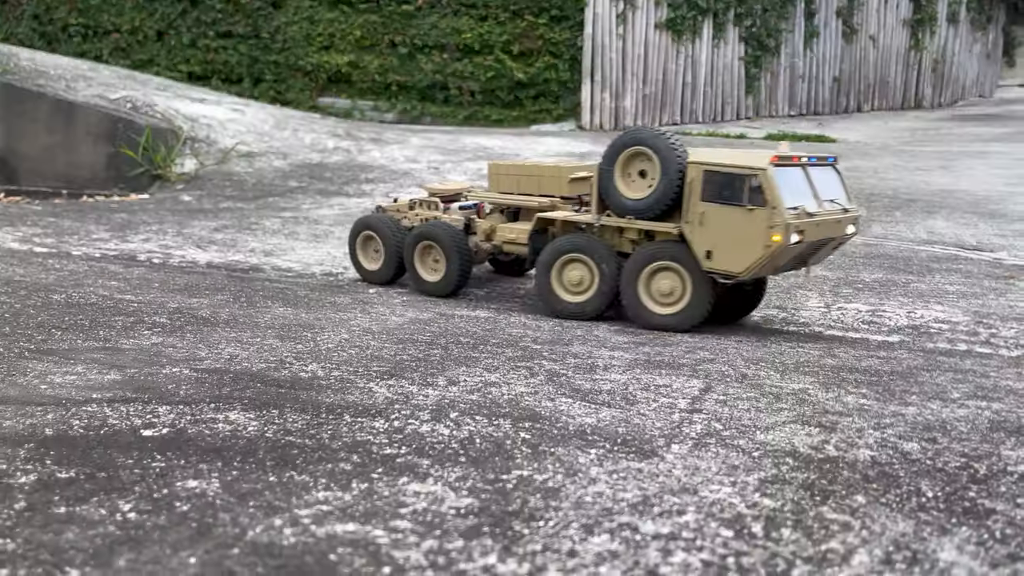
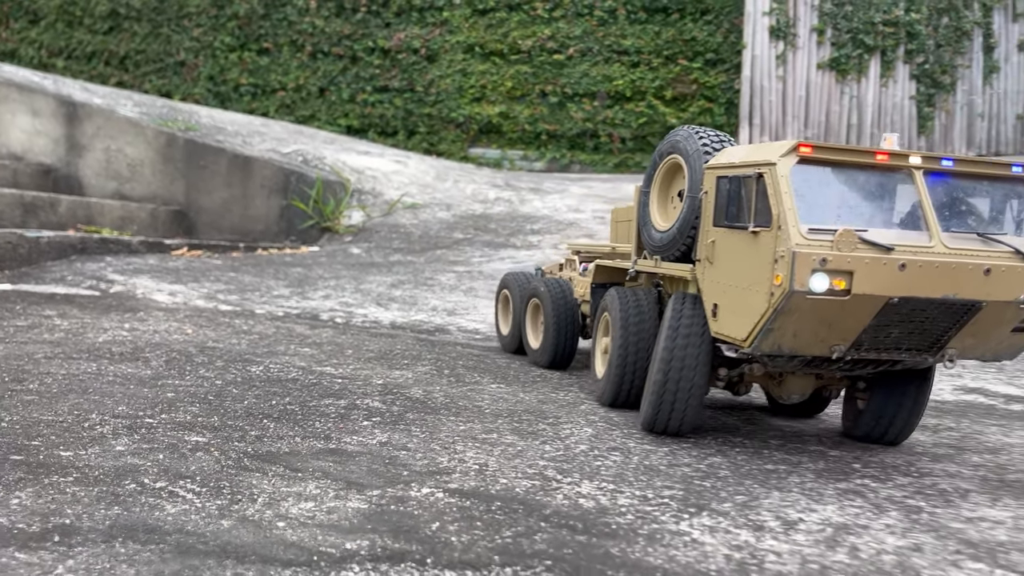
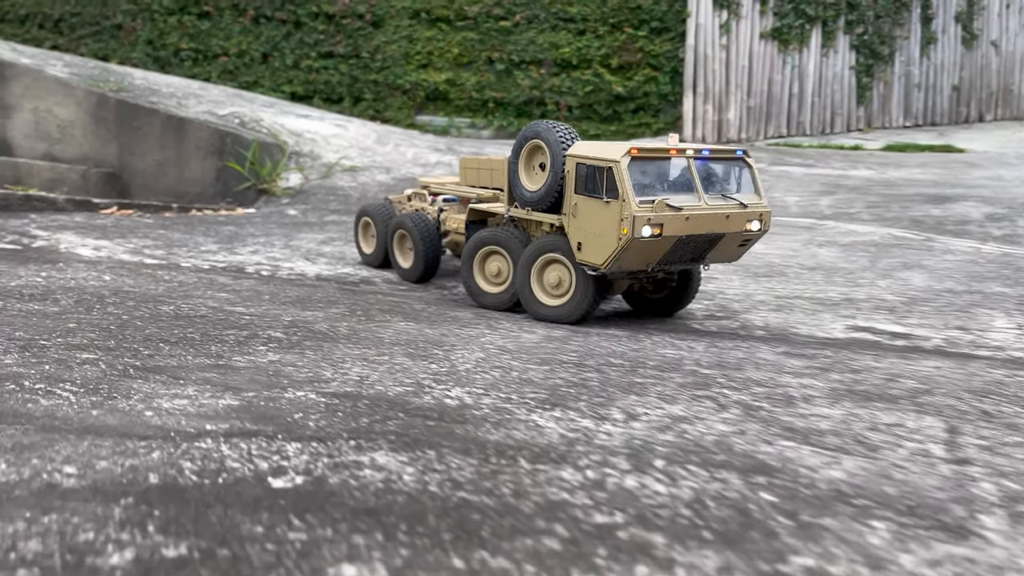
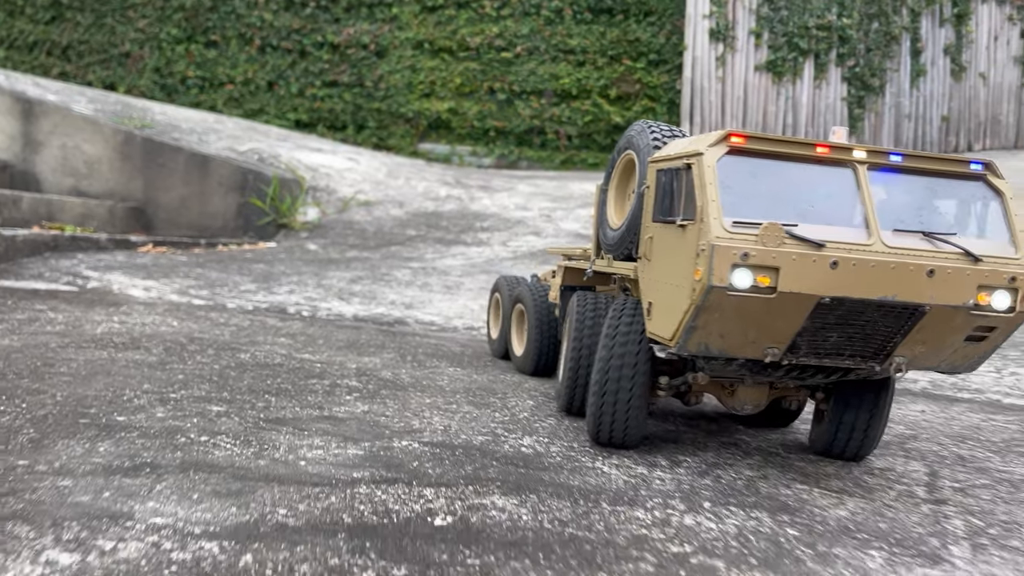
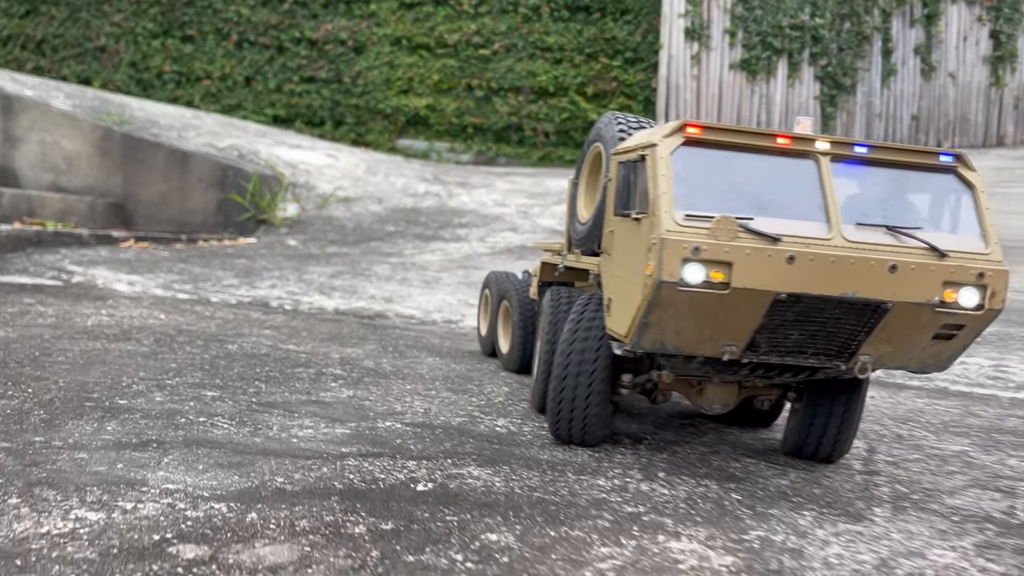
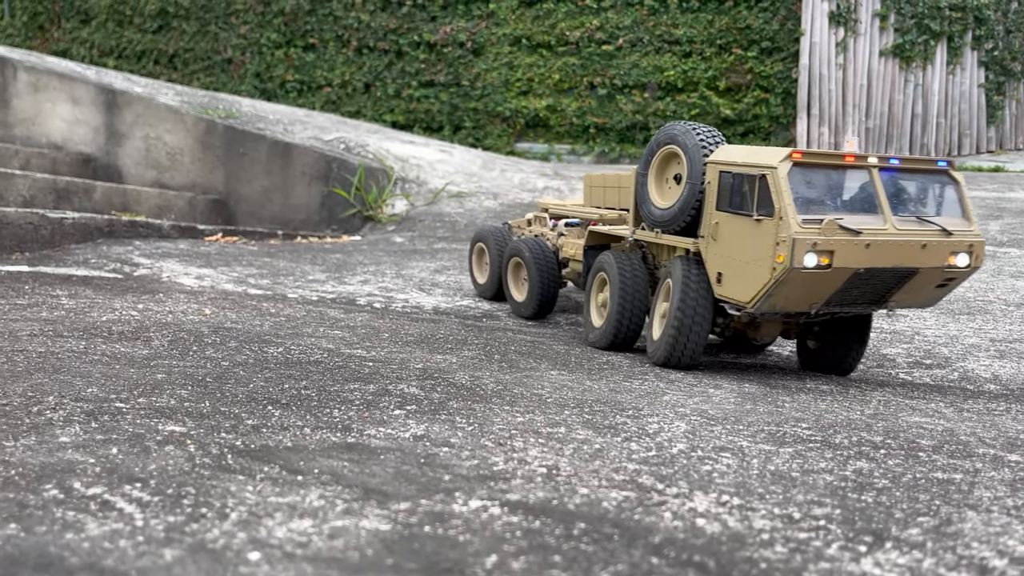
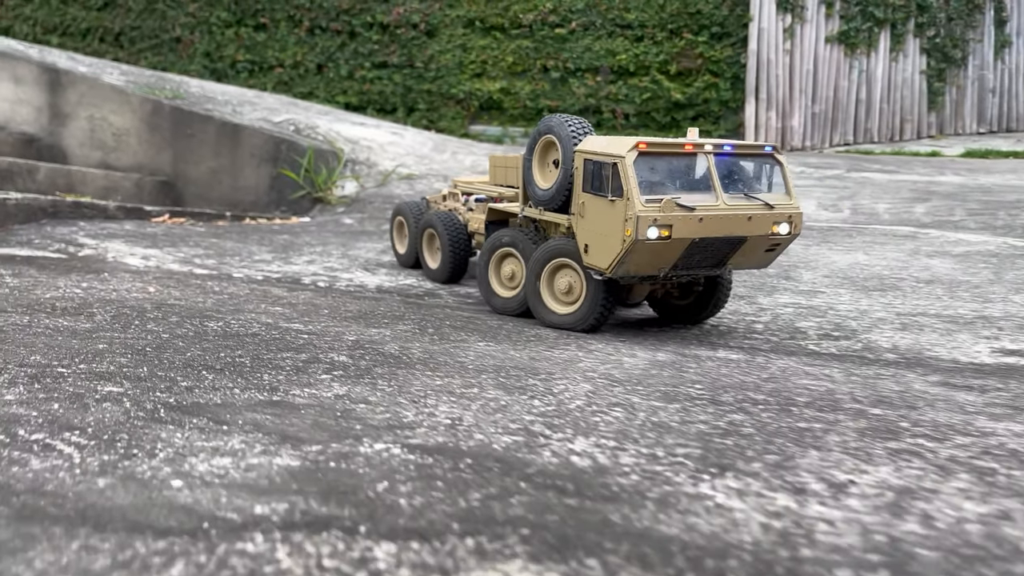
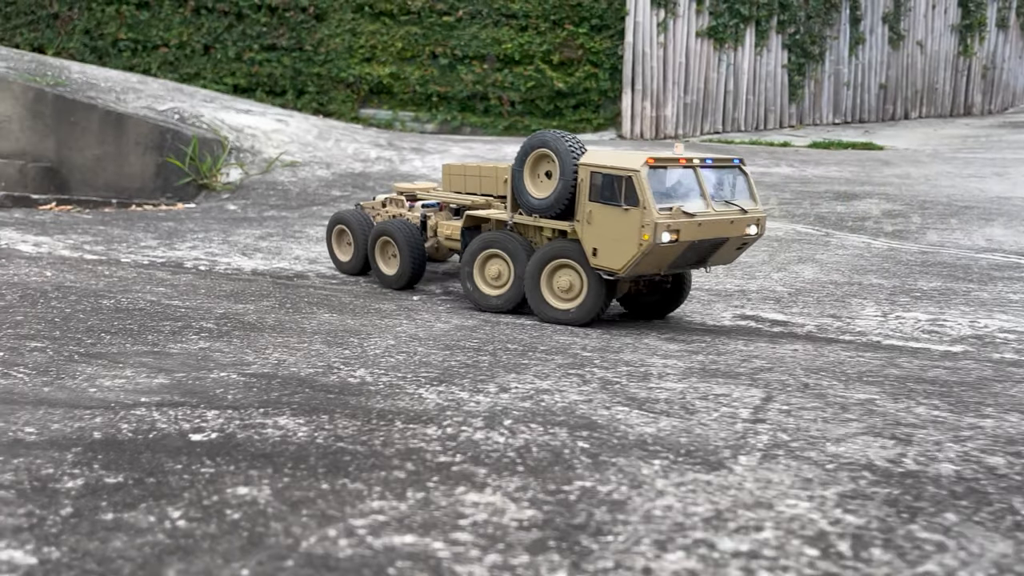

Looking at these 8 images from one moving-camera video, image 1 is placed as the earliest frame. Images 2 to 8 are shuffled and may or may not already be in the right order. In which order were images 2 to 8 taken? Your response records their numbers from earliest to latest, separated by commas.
8, 3, 7, 6, 2, 4, 5
